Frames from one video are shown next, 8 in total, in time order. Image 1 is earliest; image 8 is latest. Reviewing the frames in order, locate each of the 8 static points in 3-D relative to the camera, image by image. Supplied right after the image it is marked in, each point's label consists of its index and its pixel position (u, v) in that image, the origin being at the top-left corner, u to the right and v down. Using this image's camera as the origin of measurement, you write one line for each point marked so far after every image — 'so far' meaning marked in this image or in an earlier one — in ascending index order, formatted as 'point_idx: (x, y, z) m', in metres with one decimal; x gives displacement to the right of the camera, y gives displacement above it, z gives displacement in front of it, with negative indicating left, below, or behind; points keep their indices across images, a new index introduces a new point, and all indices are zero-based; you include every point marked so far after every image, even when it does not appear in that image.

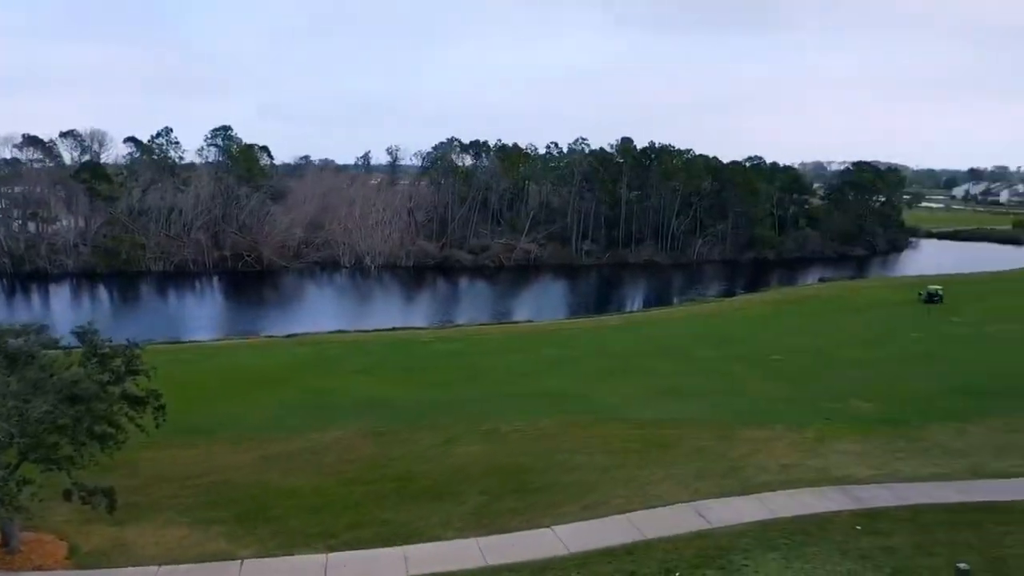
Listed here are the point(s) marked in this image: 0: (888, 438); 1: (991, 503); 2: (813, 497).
0: (+8.0, -3.3, +19.9) m
1: (+8.2, -3.7, +15.9) m
2: (+5.1, -3.5, +15.7) m
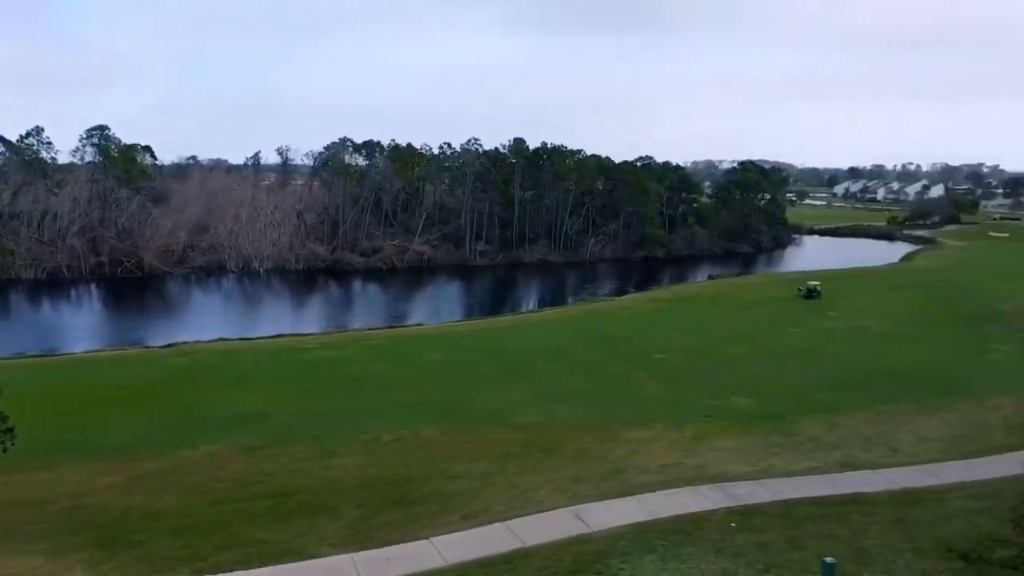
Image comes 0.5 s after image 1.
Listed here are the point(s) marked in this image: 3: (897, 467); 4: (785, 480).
0: (+5.5, -3.3, +20.4) m
1: (+6.1, -3.7, +16.4) m
2: (+3.0, -3.6, +16.0) m
3: (+7.6, -3.6, +18.4) m
4: (+5.0, -3.5, +17.1) m
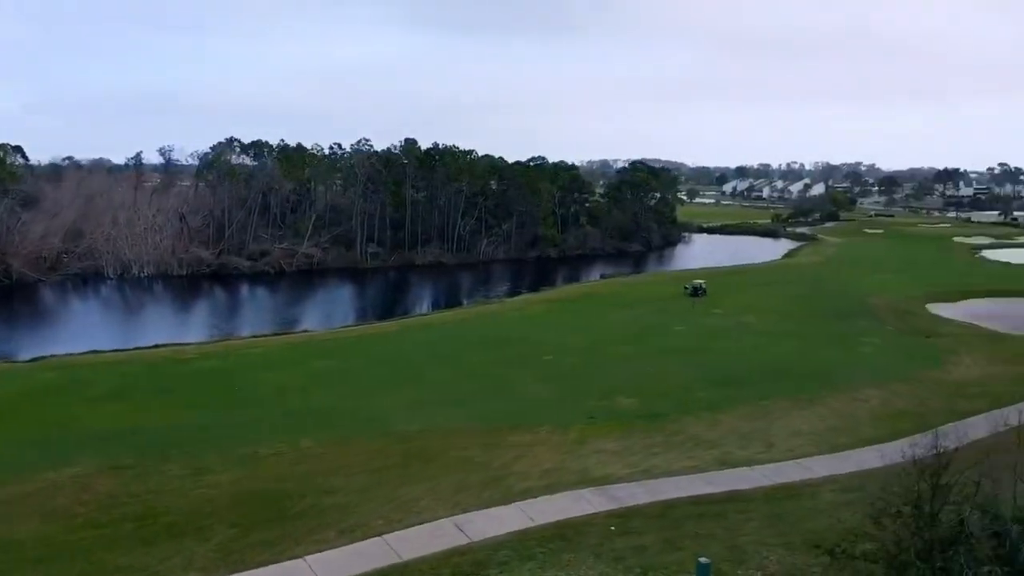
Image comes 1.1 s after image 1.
0: (+3.0, -3.3, +20.7) m
1: (+4.0, -3.7, +16.8) m
2: (+1.0, -3.7, +16.0) m
3: (+5.3, -3.6, +18.9) m
4: (+2.8, -3.6, +17.3) m
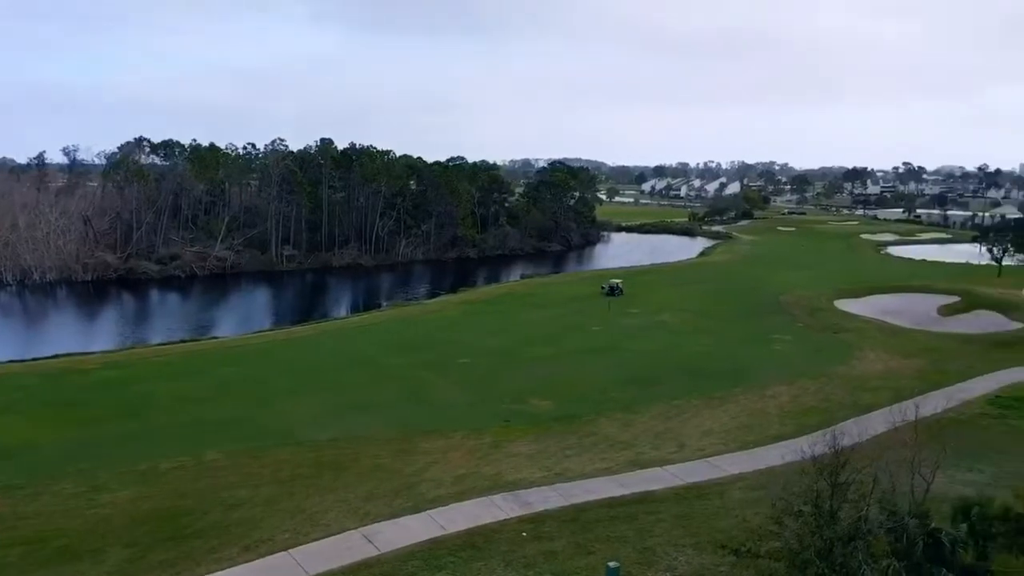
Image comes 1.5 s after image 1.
0: (+1.1, -3.4, +20.7) m
1: (+2.4, -3.8, +16.9) m
2: (-0.5, -3.7, +15.9) m
3: (+3.5, -3.6, +19.1) m
4: (+1.2, -3.7, +17.3) m
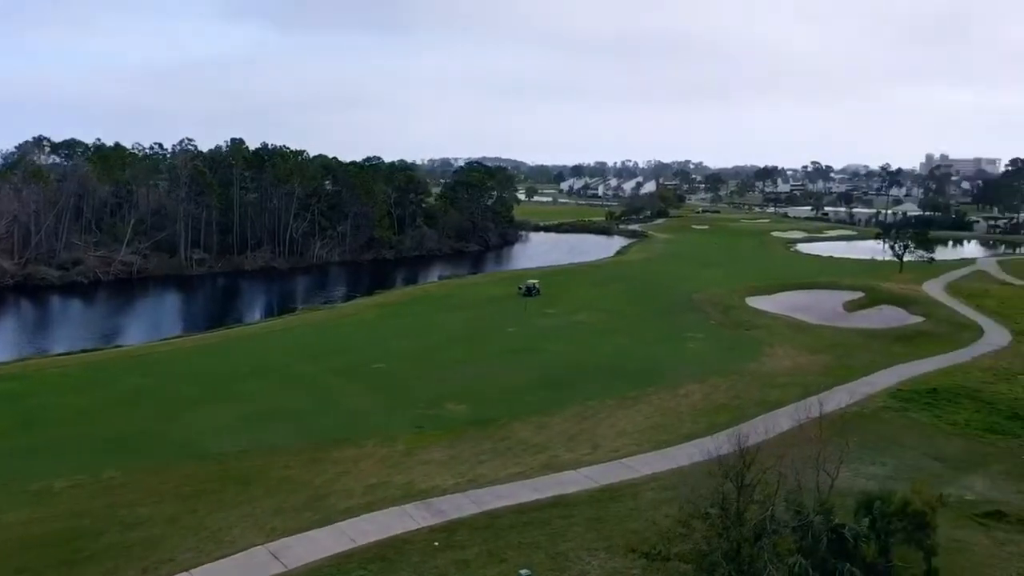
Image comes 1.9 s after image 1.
0: (-0.8, -3.5, +20.5) m
1: (+0.9, -3.8, +16.9) m
2: (-2.0, -3.8, +15.6) m
3: (+1.7, -3.6, +19.1) m
4: (-0.4, -3.7, +17.2) m
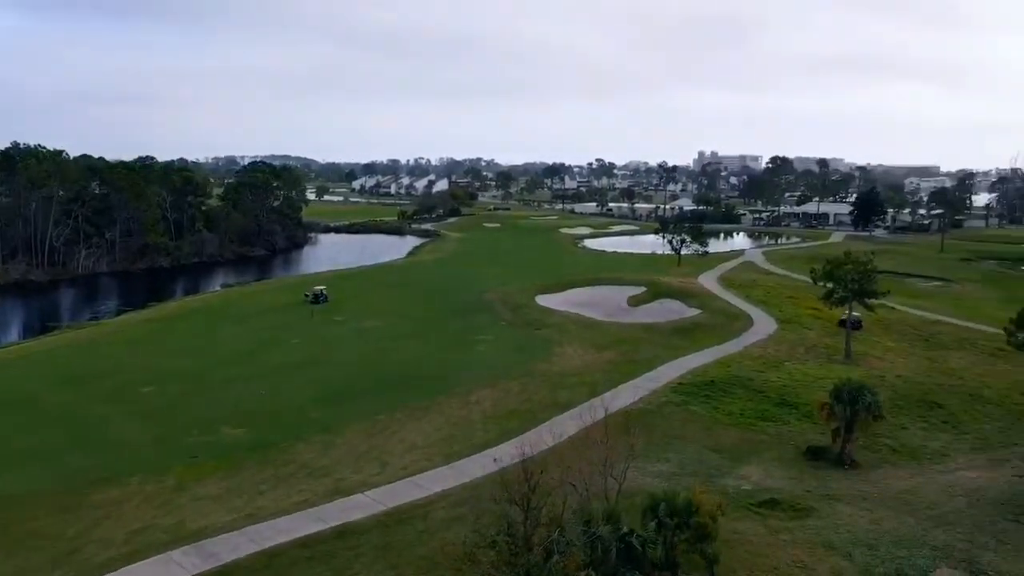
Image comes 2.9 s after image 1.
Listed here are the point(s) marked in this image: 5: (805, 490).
0: (-5.3, -3.8, +19.1) m
1: (-2.9, -4.1, +15.9) m
2: (-5.4, -4.2, +14.0) m
3: (-2.5, -3.9, +18.3) m
4: (-4.2, -4.0, +15.9) m
5: (+6.3, -4.4, +20.0) m
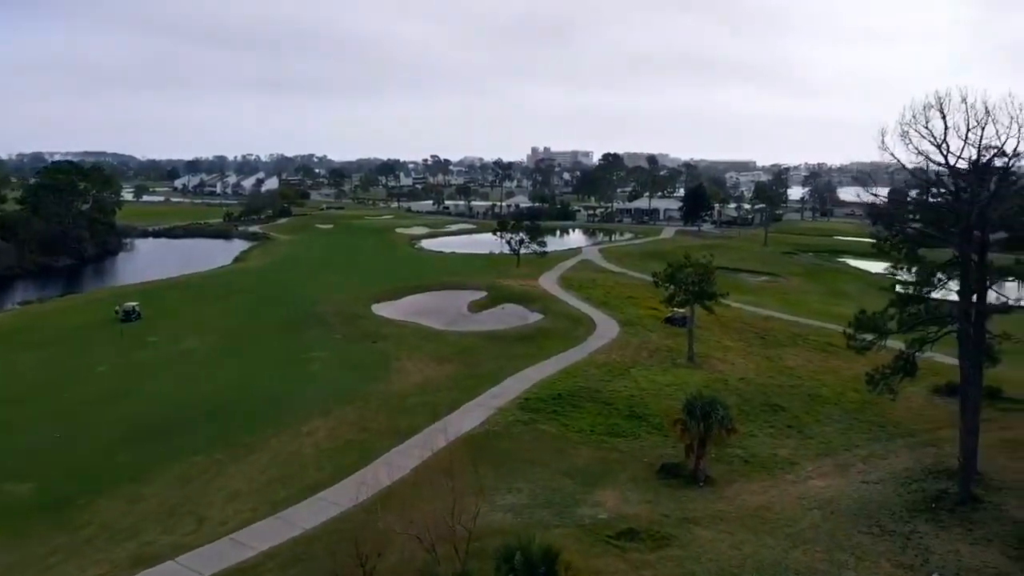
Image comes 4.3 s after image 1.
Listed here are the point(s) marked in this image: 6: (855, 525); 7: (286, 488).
0: (-8.2, -4.4, +16.1) m
1: (-5.2, -4.6, +13.4) m
2: (-7.4, -4.8, +11.1) m
3: (-5.3, -4.4, +15.8) m
4: (-6.5, -4.6, +13.2) m
5: (+3.1, -4.6, +19.0) m
6: (+6.9, -4.8, +18.7) m
7: (-4.7, -4.0, +19.2) m
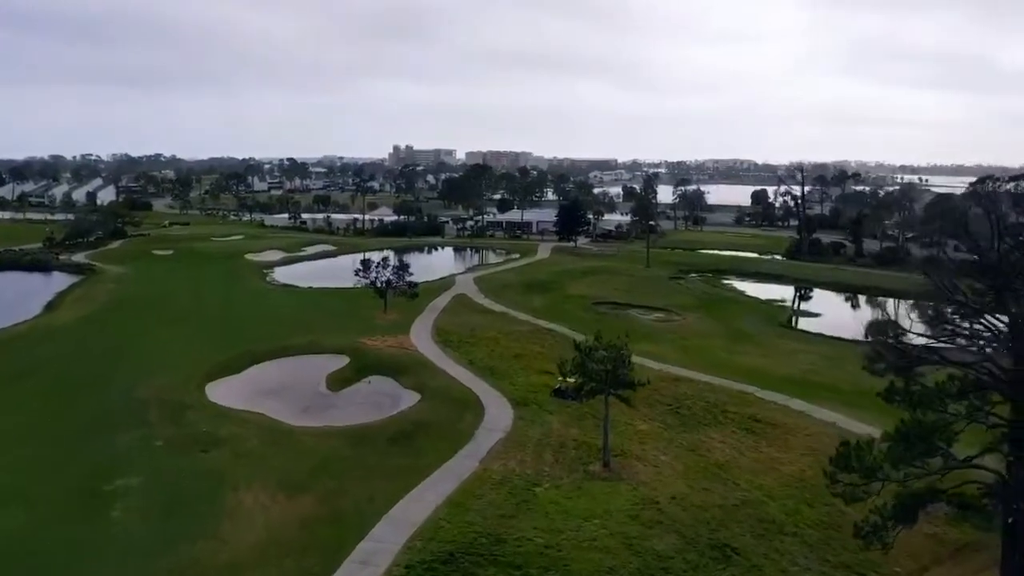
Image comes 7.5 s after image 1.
0: (-9.2, -7.5, +8.1) m
1: (-5.9, -7.6, +5.8) m
2: (-7.6, -7.9, +3.3) m
3: (-6.3, -7.4, +8.2) m
4: (-7.1, -7.6, +5.4) m
5: (+1.6, -7.3, +12.6) m
6: (+5.4, -7.4, +12.9) m
7: (-6.2, -7.0, +11.7) m
